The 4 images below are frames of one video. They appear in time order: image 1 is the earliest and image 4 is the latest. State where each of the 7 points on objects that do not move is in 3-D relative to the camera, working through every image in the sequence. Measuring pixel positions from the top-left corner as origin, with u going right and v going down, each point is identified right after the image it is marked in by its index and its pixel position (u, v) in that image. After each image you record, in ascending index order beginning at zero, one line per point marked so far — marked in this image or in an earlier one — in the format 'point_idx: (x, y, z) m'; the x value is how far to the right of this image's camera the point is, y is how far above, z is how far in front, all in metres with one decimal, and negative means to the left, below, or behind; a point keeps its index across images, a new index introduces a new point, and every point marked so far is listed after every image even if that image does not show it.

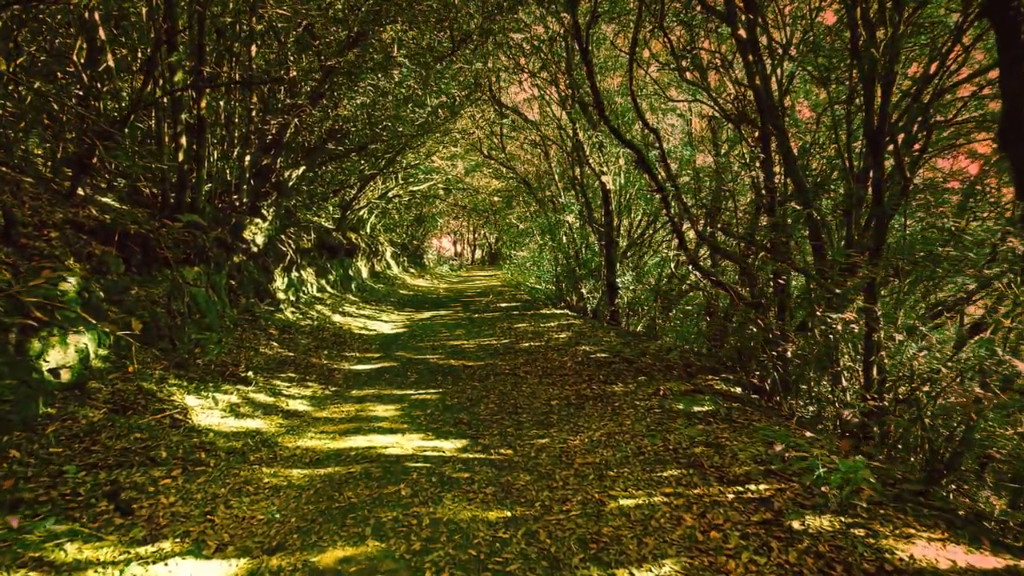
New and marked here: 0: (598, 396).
0: (+1.5, -1.9, +8.2) m
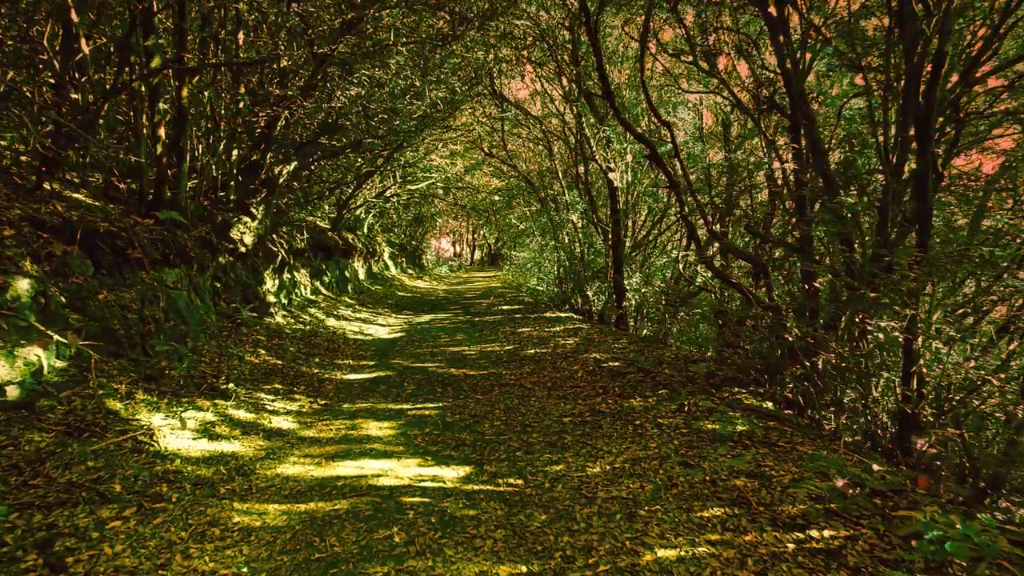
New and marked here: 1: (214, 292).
0: (+1.7, -1.9, +7.4) m
1: (-7.6, -0.1, +12.0) m
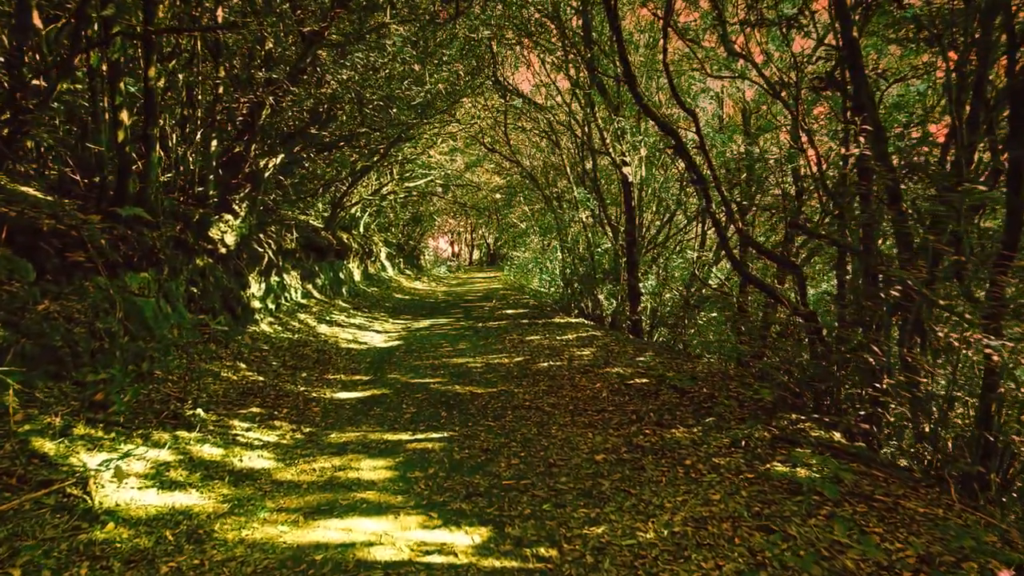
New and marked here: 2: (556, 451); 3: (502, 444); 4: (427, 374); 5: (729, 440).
0: (+1.9, -2.1, +6.1) m
1: (-7.4, -0.2, +10.7) m
2: (+0.6, -2.2, +6.3) m
3: (-0.1, -2.2, +6.7) m
4: (-1.9, -2.0, +10.6) m
5: (+2.8, -2.0, +6.2) m
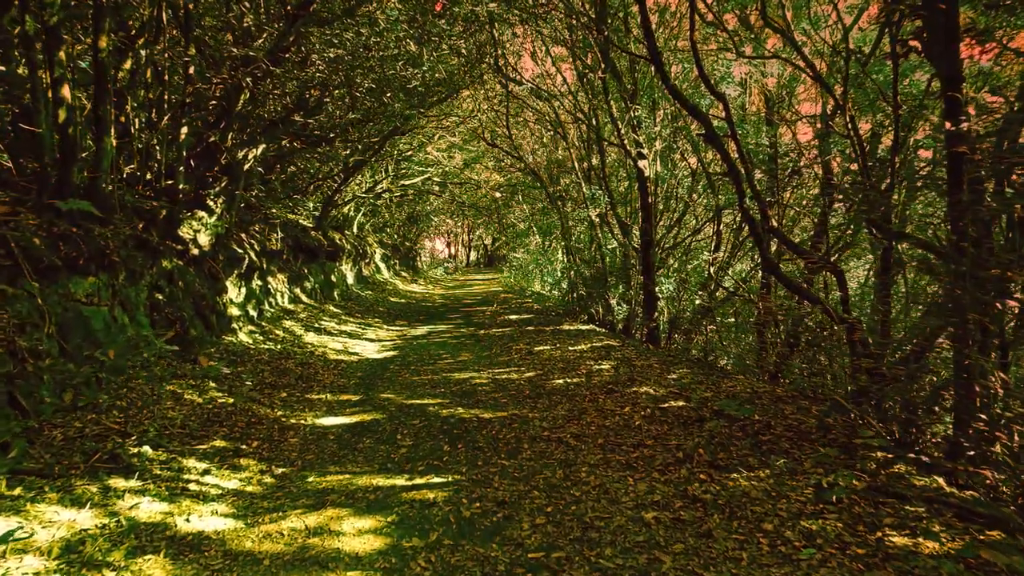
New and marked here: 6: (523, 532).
0: (+2.2, -2.2, +4.8) m
1: (-7.2, -0.4, +9.3) m
2: (+0.8, -2.3, +5.0) m
3: (+0.1, -2.3, +5.3) m
4: (-1.7, -2.1, +9.2) m
5: (+3.1, -2.1, +4.9) m
6: (+0.1, -2.4, +4.6) m
